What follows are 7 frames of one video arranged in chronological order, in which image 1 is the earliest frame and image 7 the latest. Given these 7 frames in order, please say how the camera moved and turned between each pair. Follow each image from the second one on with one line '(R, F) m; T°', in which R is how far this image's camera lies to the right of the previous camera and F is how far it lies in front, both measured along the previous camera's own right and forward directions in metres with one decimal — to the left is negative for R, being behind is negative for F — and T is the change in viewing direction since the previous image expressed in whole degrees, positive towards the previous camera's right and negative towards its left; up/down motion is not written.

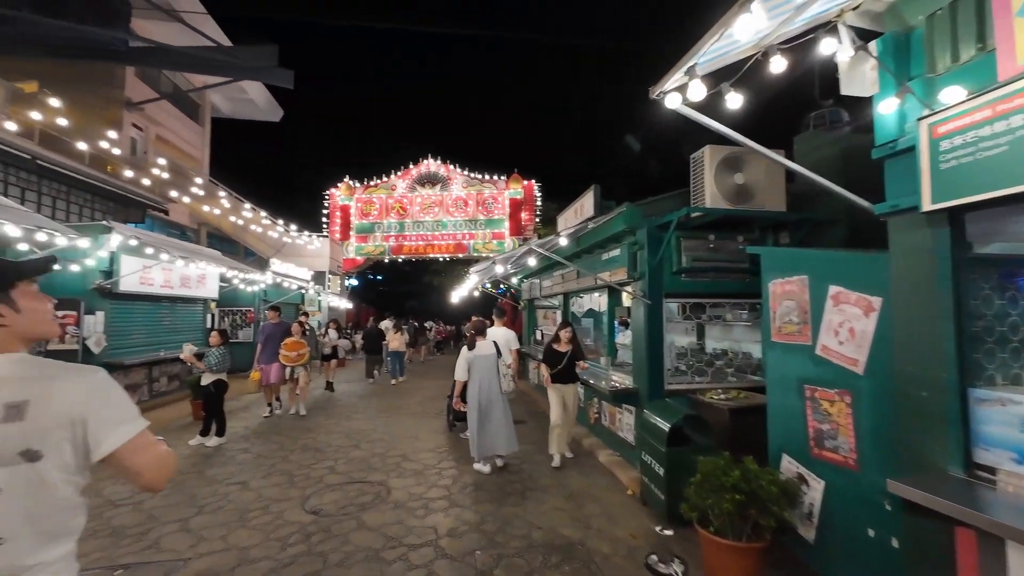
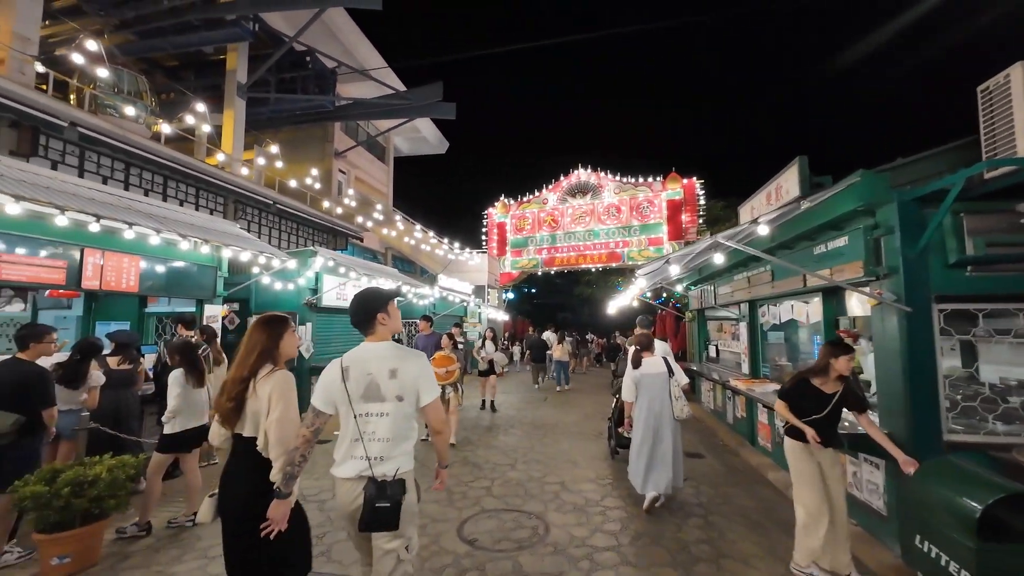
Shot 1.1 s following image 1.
(-0.2, +0.7) m; -20°
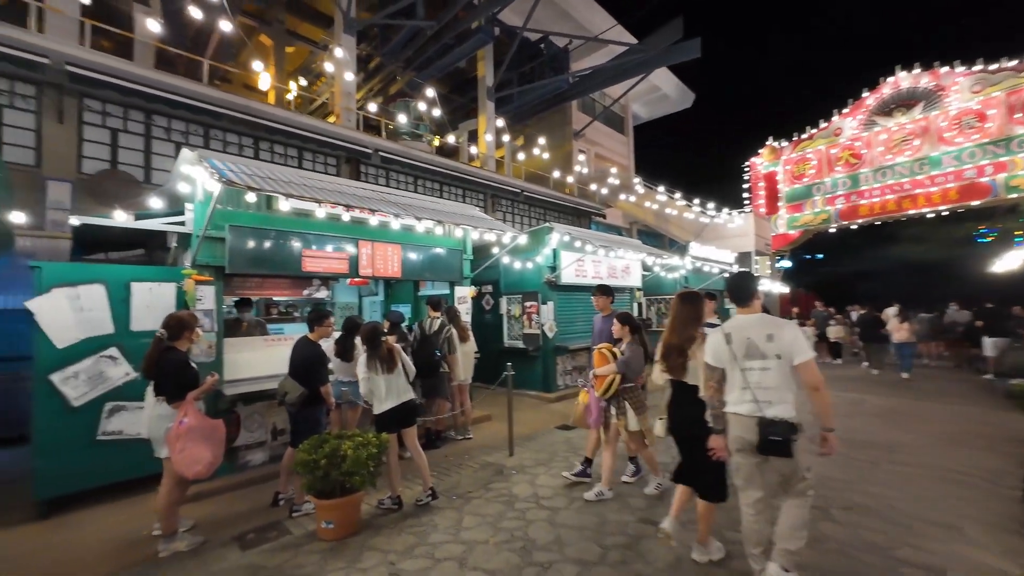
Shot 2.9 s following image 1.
(-0.2, +1.4) m; -33°
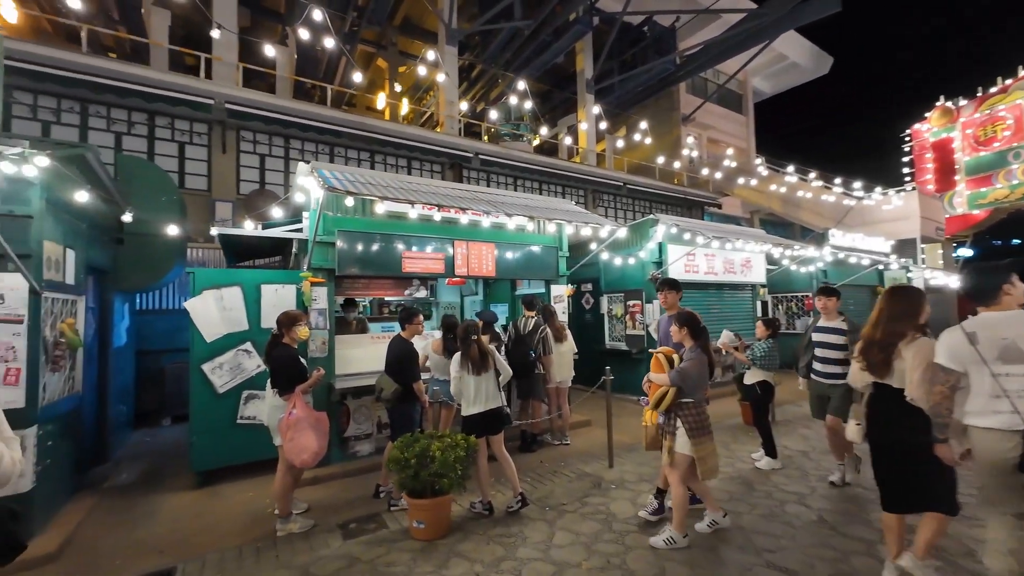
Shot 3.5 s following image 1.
(+0.1, +0.3) m; -14°
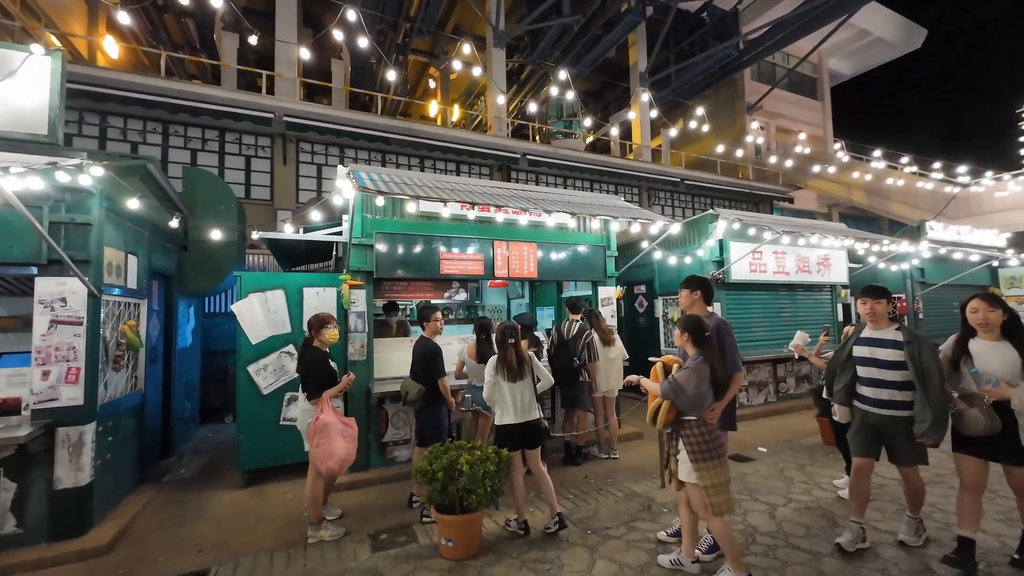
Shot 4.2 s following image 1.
(+0.2, +0.3) m; -7°
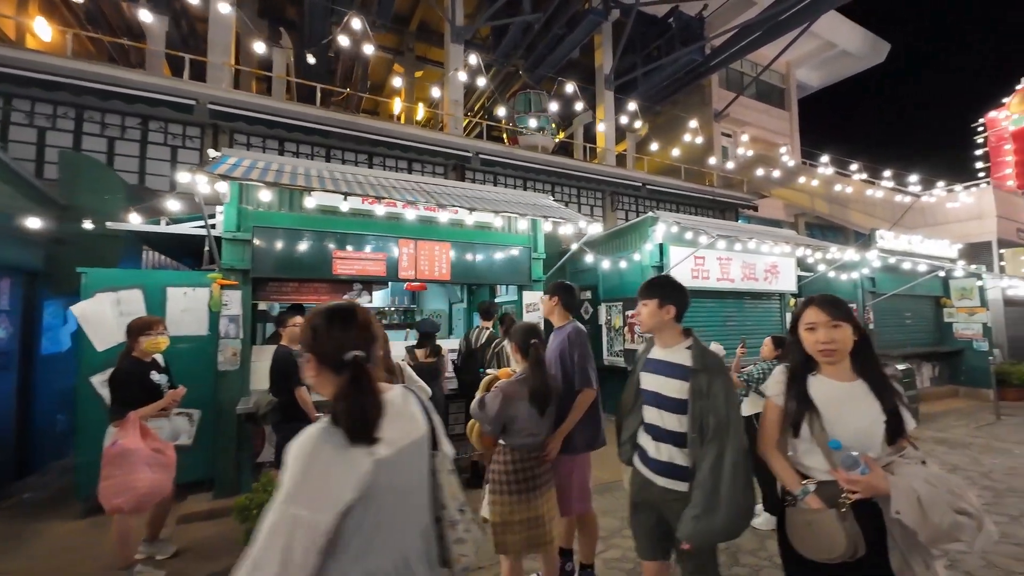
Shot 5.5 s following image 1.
(+1.1, +0.5) m; +2°
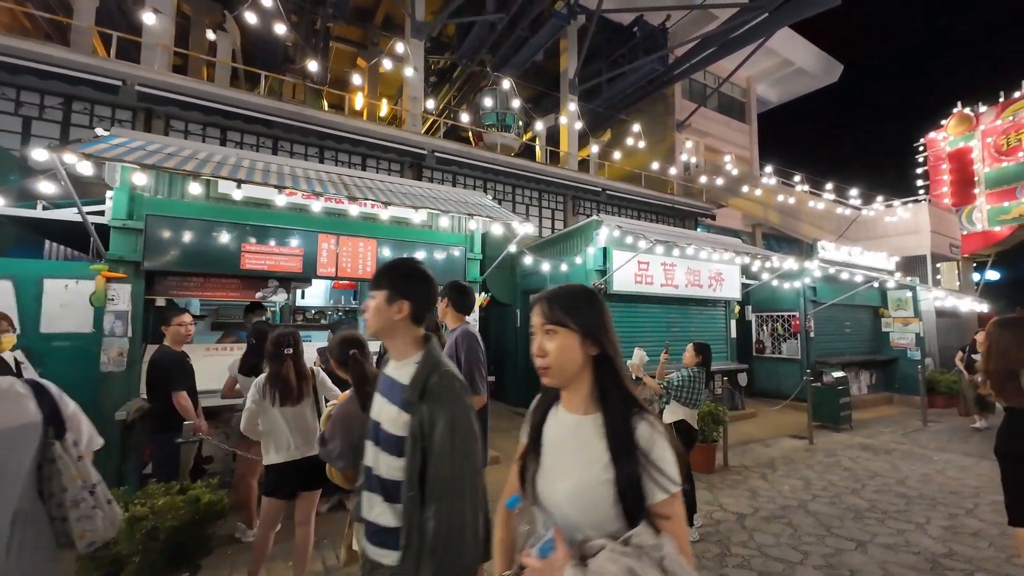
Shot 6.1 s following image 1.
(+0.6, +0.2) m; +3°
